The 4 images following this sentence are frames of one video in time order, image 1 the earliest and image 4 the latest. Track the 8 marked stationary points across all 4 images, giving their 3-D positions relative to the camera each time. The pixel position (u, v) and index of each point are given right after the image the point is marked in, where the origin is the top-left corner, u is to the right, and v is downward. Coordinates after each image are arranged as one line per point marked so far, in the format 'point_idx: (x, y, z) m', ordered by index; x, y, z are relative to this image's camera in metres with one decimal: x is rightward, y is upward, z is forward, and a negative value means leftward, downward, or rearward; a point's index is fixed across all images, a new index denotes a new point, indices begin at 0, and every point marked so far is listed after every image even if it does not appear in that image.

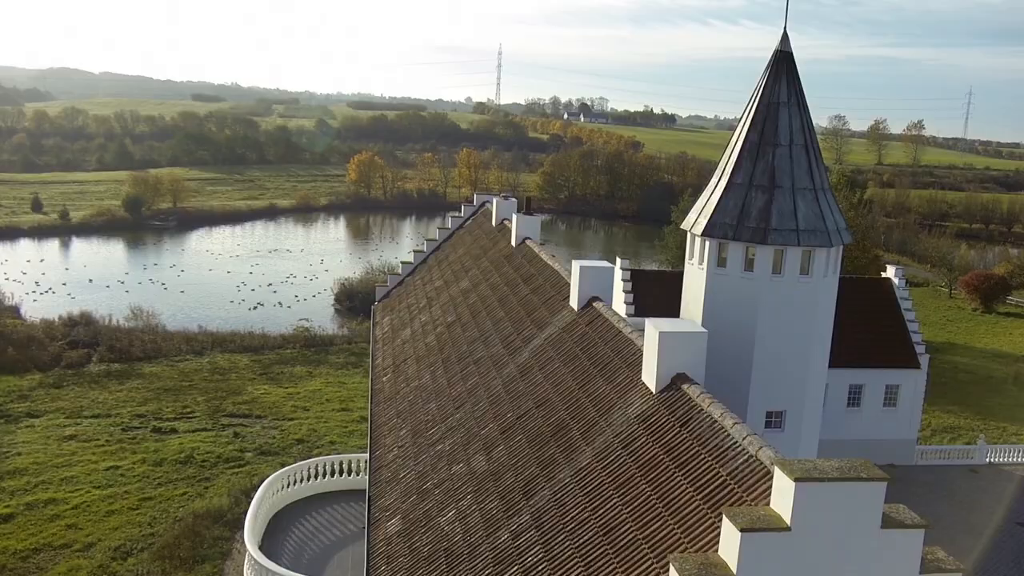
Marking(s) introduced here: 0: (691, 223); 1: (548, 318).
0: (+3.5, +1.3, +15.4) m
1: (+0.6, -0.5, +12.7) m
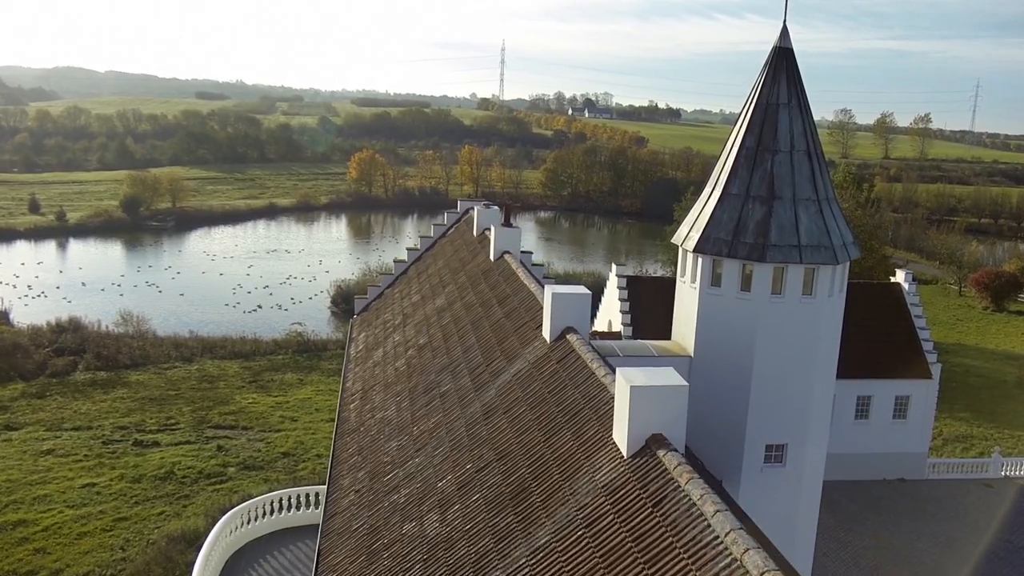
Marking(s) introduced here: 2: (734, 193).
0: (+3.0, +0.9, +14.0) m
1: (+0.1, -0.9, +11.3) m
2: (+3.8, +1.6, +13.4) m
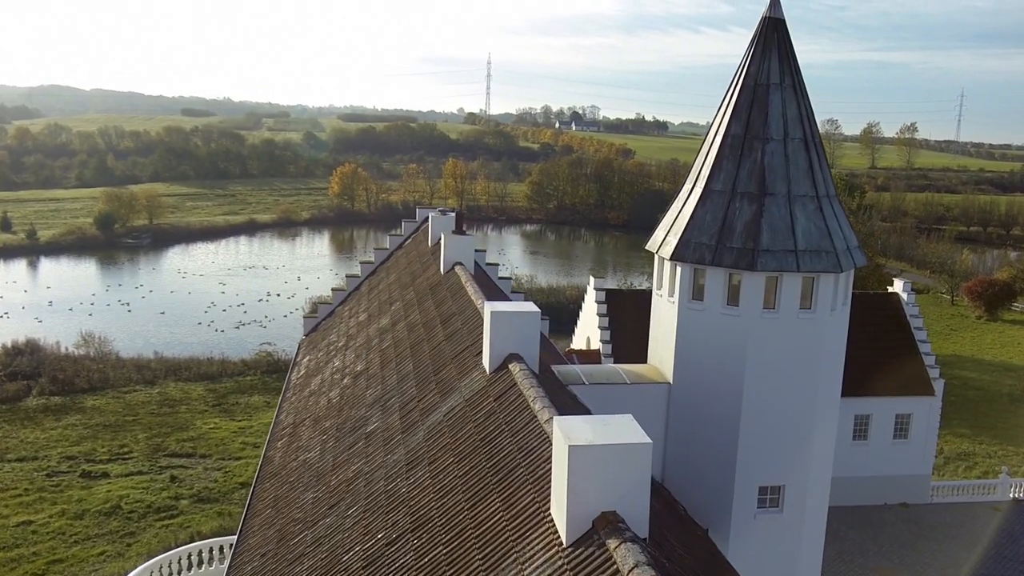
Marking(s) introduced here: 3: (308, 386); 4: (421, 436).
0: (+2.2, +0.7, +11.9) m
1: (-0.7, -1.1, +9.2) m
2: (+3.0, +1.4, +11.4) m
3: (-3.9, -1.9, +15.2) m
4: (-1.0, -1.6, +8.6) m
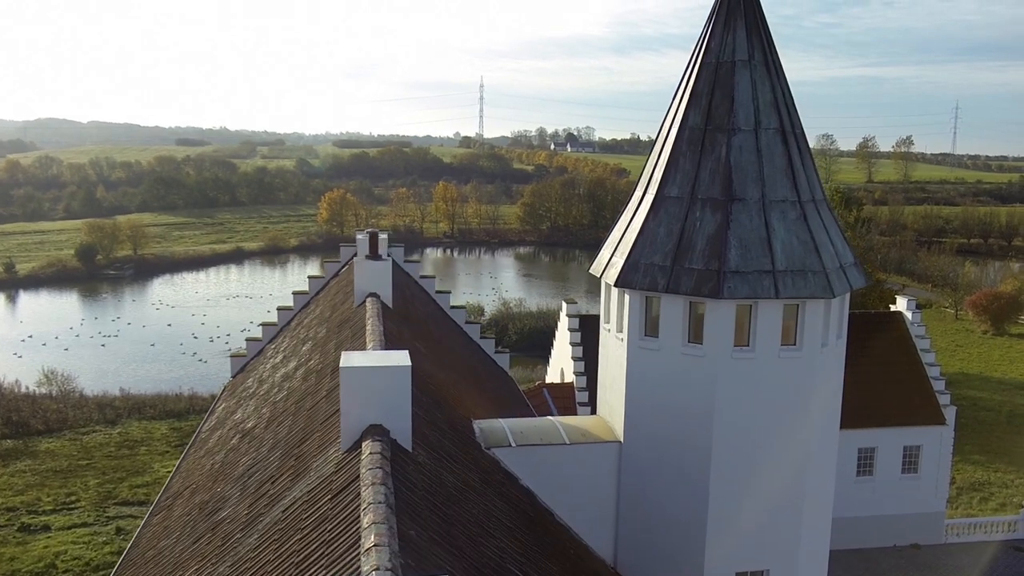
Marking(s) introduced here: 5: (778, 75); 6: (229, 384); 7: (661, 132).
0: (+1.1, +0.3, +9.6) m
1: (-1.7, -1.5, +6.8) m
2: (+1.9, +1.1, +9.1) m
3: (-4.9, -2.5, +12.7) m
4: (-2.0, -2.0, +6.2) m
5: (+3.1, +2.4, +9.1) m
6: (-6.0, -2.1, +16.4) m
7: (+1.8, +1.9, +9.6) m
